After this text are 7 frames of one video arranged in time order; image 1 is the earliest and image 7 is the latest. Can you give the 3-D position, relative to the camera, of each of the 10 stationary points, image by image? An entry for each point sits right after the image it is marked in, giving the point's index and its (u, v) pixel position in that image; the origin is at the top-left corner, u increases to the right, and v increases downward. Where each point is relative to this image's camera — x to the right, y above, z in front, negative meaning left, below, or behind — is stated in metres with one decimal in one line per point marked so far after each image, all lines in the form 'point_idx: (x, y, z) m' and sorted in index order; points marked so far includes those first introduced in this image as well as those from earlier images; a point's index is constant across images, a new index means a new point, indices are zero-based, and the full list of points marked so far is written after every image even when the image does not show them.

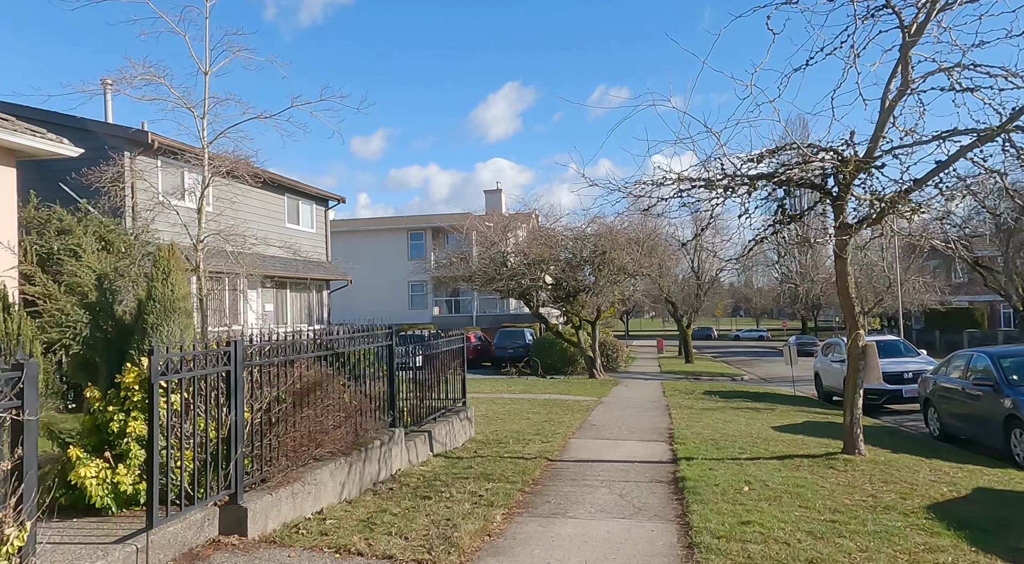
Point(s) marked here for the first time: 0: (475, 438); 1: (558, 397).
0: (-0.5, -2.0, +10.2) m
1: (+1.0, -2.5, +17.1) m
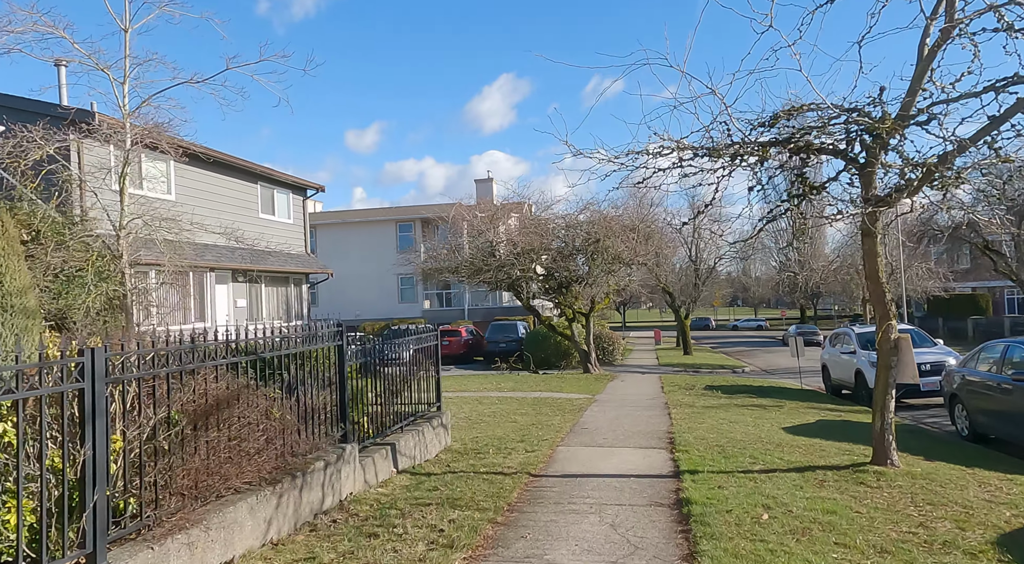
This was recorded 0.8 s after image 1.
0: (-0.7, -1.9, +9.0) m
1: (+0.8, -2.3, +16.0) m
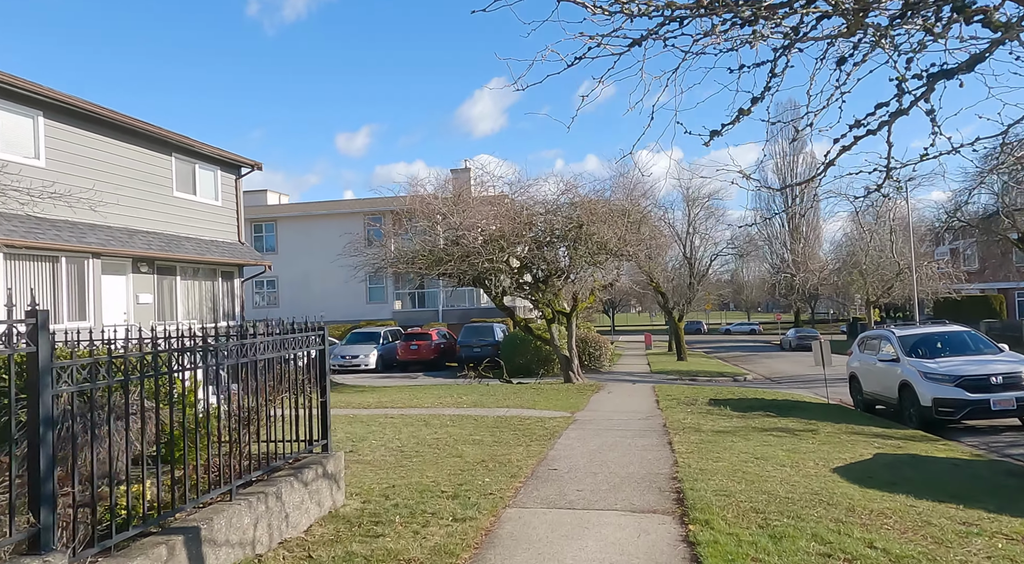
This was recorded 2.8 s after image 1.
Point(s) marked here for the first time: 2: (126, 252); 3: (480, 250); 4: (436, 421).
0: (-1.3, -1.7, +5.8) m
1: (+0.1, -2.2, +12.8) m
2: (-6.7, +0.5, +13.6) m
3: (-0.7, +0.7, +17.2) m
4: (-1.1, -2.1, +11.9) m
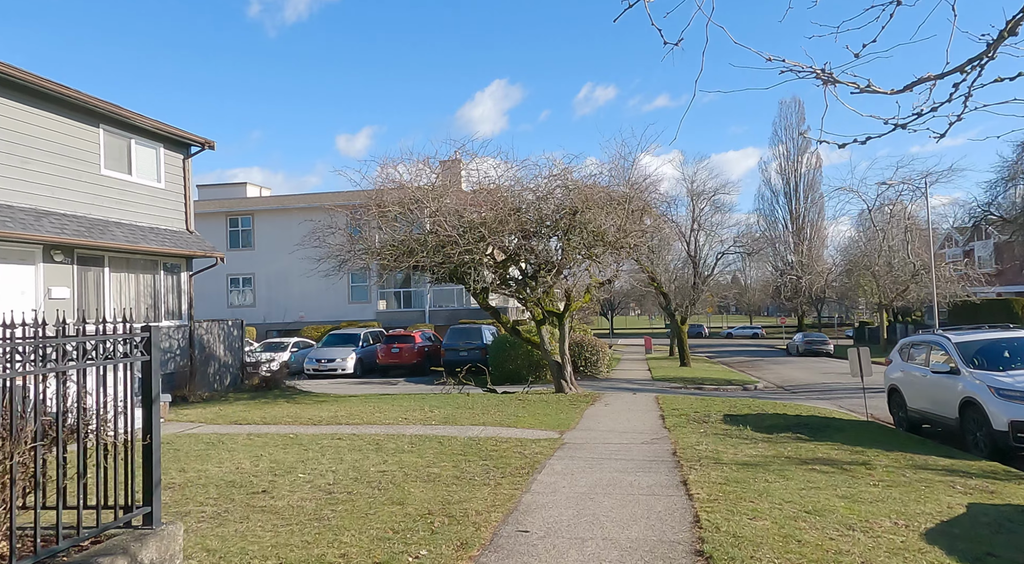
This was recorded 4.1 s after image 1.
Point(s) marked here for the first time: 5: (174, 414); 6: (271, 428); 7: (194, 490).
0: (-1.6, -1.6, +3.6) m
1: (-0.2, -2.0, +10.6) m
2: (-7.0, +0.7, +11.4) m
3: (-1.0, +0.8, +14.9) m
4: (-1.5, -2.0, +9.6) m
5: (-5.6, -2.2, +13.0) m
6: (-3.4, -2.1, +11.1) m
7: (-2.9, -1.9, +7.3) m
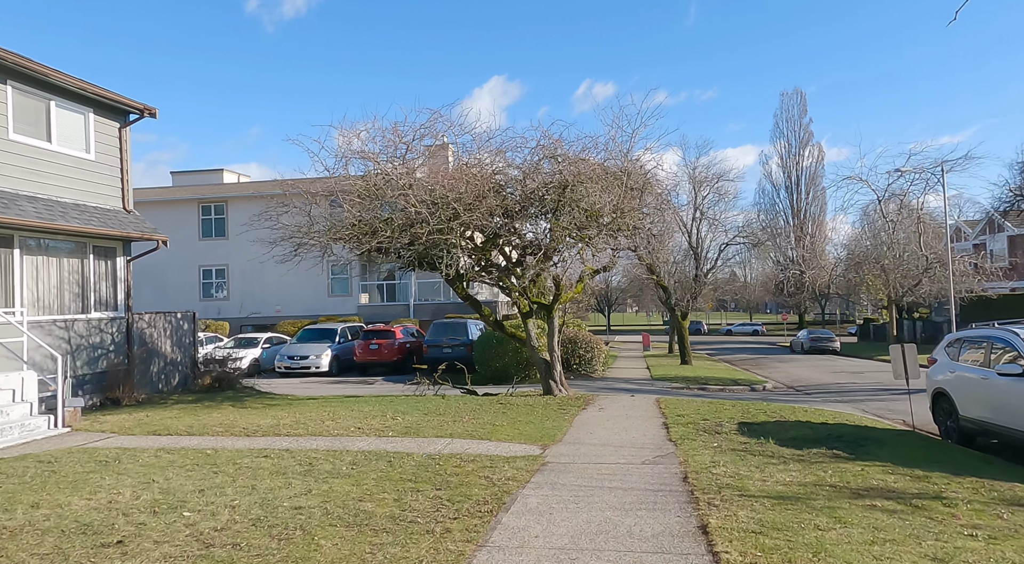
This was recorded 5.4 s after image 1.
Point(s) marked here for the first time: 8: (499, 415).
0: (-1.9, -1.4, +1.6) m
1: (-0.5, -1.8, +8.6) m
2: (-7.3, +0.9, +9.4) m
3: (-1.3, +1.0, +12.9) m
4: (-1.8, -1.8, +7.6) m
5: (-5.9, -1.9, +11.0) m
6: (-3.7, -1.8, +9.1) m
7: (-3.2, -1.7, +5.3) m
8: (-0.2, -2.0, +11.7) m
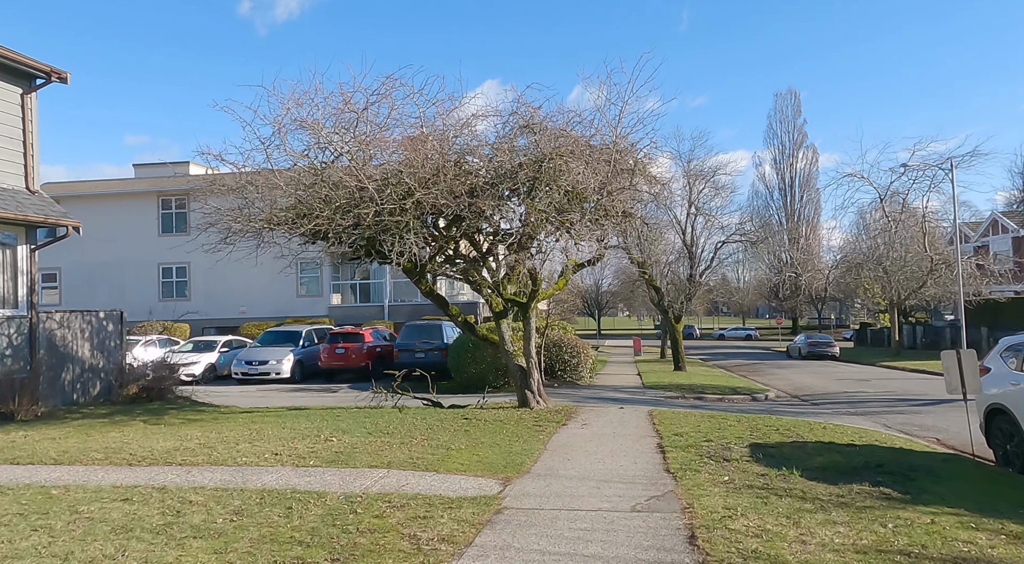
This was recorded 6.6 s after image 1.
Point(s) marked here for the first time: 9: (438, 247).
0: (-2.2, -1.2, -0.5) m
1: (-0.9, -1.7, +6.5) m
2: (-7.7, +1.0, +7.2) m
3: (-1.8, +1.1, +10.8) m
4: (-2.2, -1.6, +5.5) m
5: (-6.3, -1.8, +8.9) m
6: (-4.1, -1.7, +7.0) m
7: (-3.6, -1.6, +3.2) m
8: (-0.7, -1.9, +9.6) m
9: (-1.1, +0.5, +11.8) m
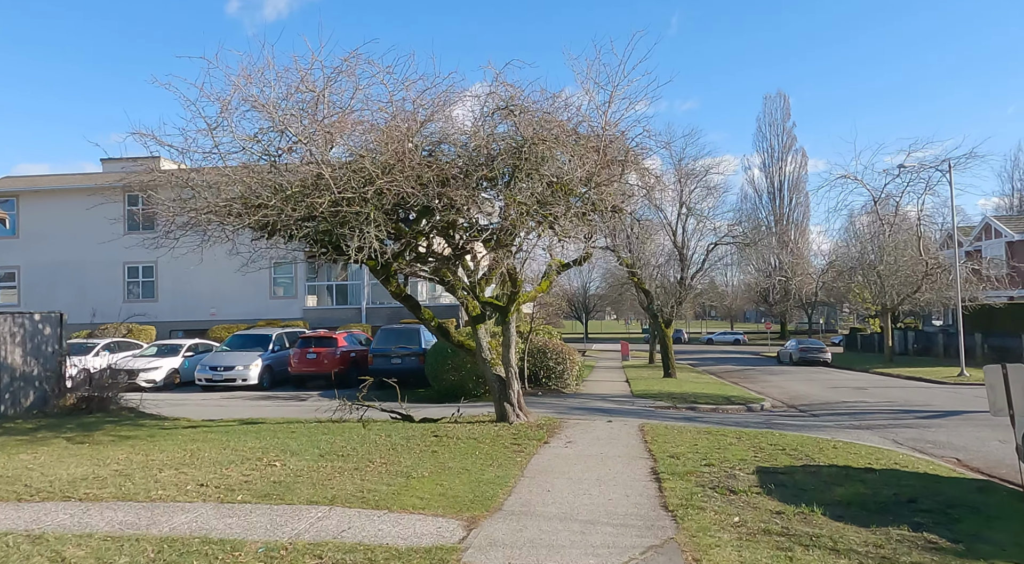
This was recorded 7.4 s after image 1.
0: (-2.4, -1.2, -1.8) m
1: (-1.2, -1.7, +5.3) m
2: (-8.0, +1.1, +5.9) m
3: (-2.1, +1.1, +9.6) m
4: (-2.4, -1.6, +4.3) m
5: (-6.6, -1.8, +7.5) m
6: (-4.4, -1.7, +5.7) m
7: (-3.8, -1.5, +1.9) m
8: (-0.9, -1.9, +8.4) m
9: (-1.4, +0.5, +10.6) m
